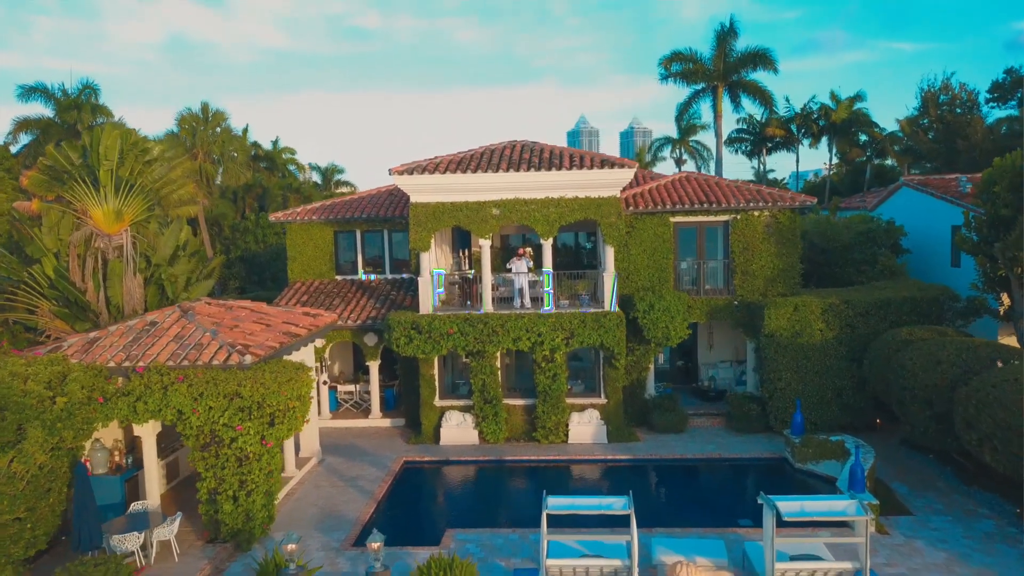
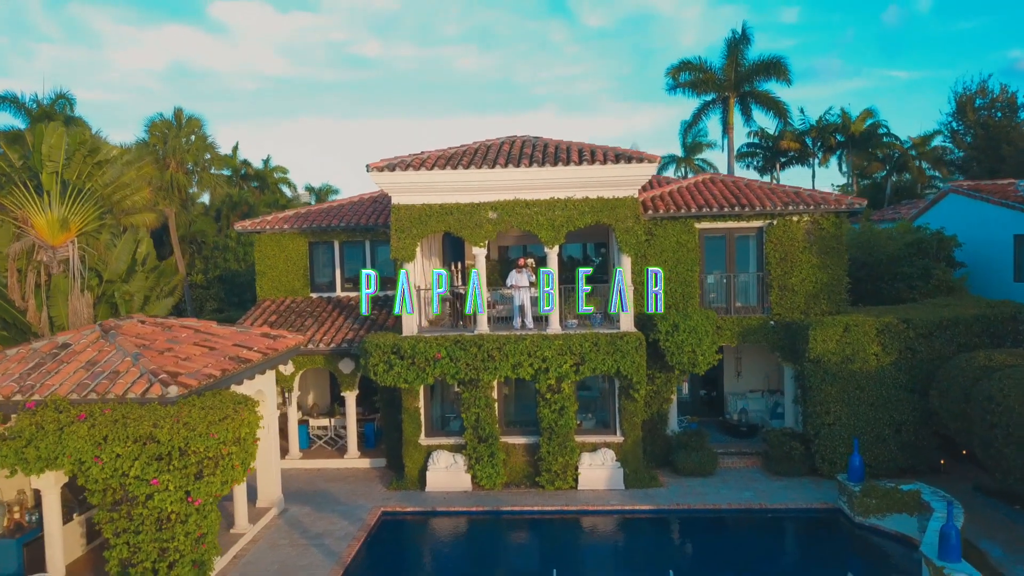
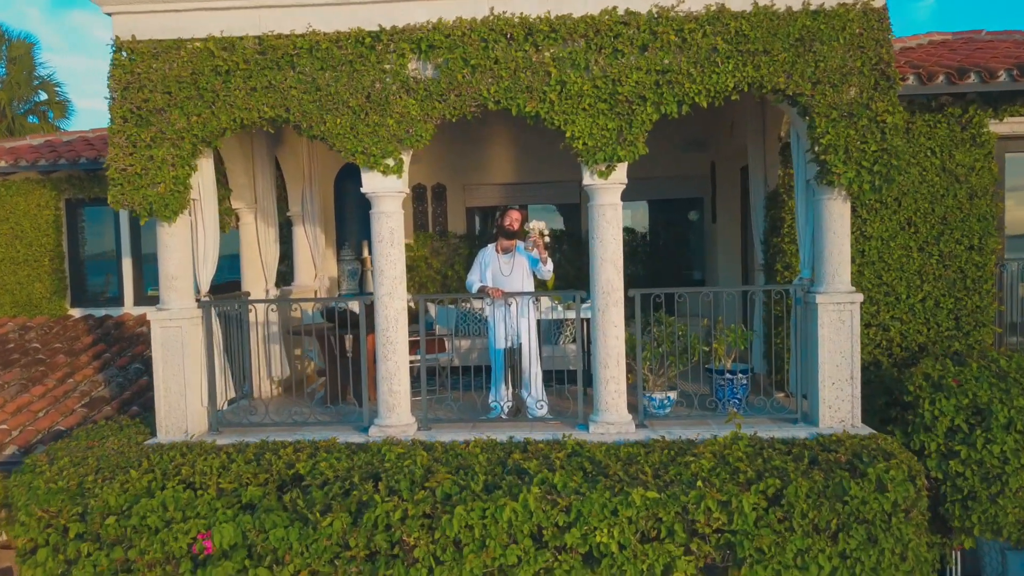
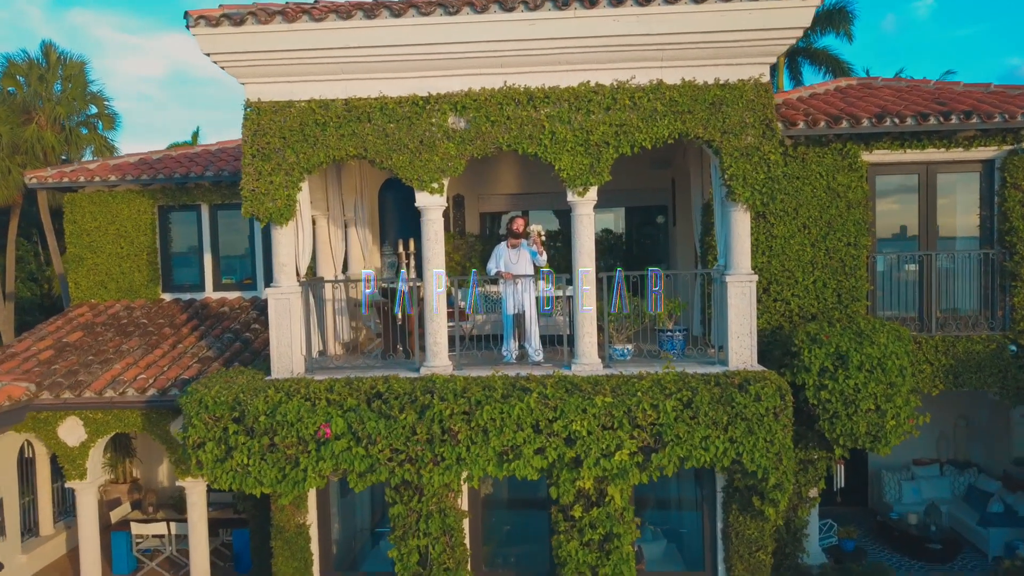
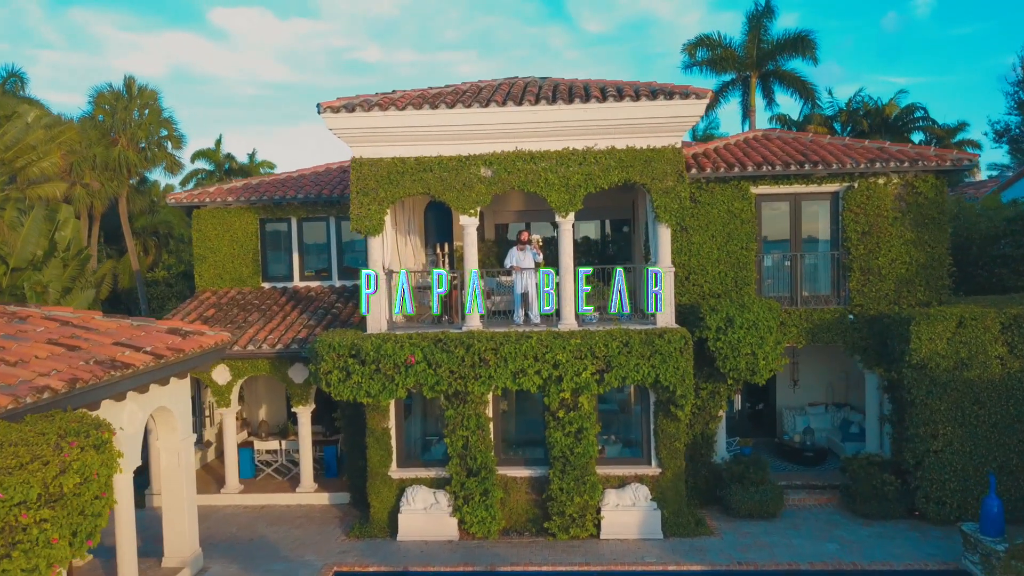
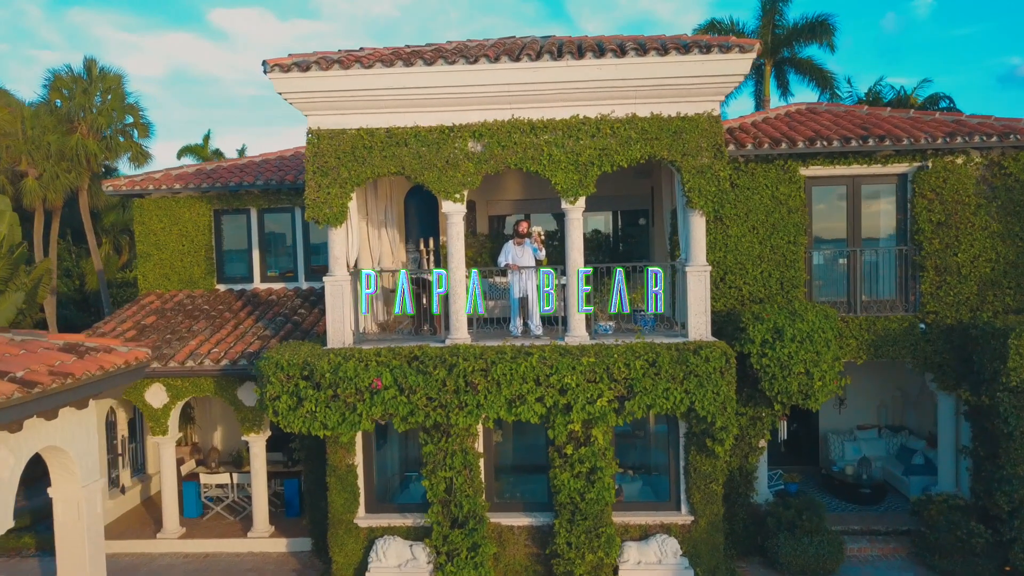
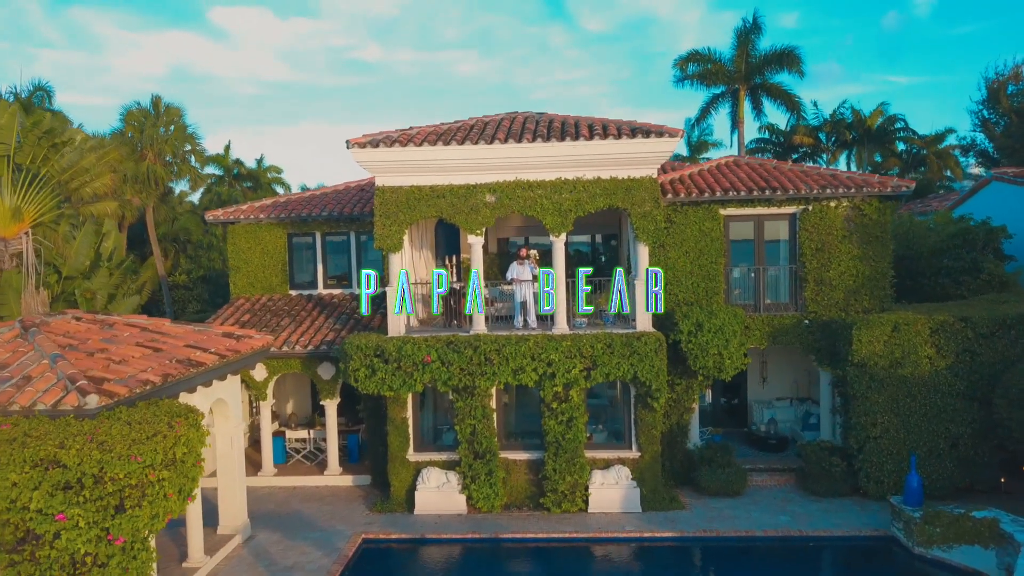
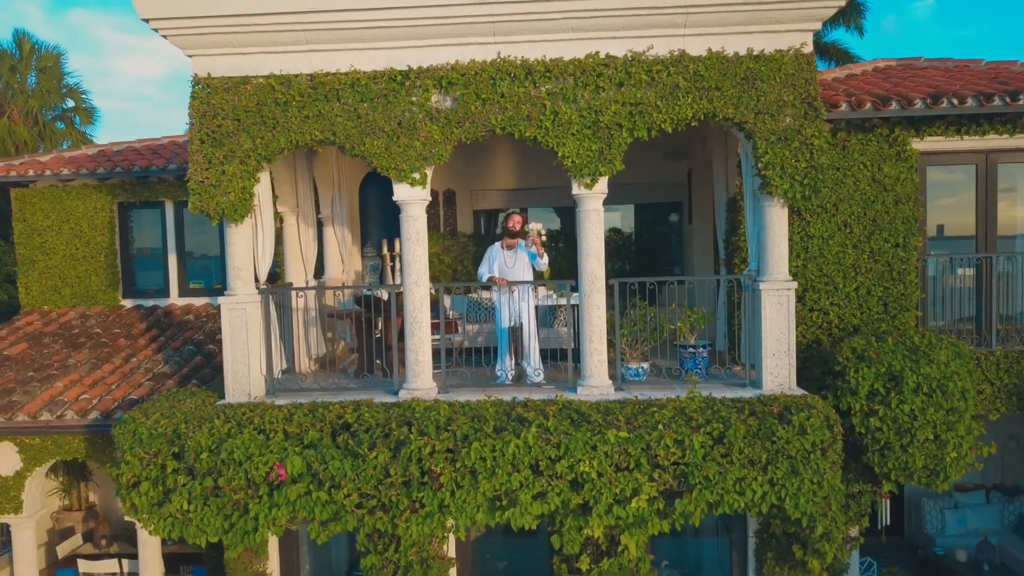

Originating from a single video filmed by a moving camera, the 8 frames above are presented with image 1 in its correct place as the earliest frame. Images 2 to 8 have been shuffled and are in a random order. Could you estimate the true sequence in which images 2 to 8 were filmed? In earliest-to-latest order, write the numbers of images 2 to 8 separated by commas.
2, 7, 5, 6, 4, 8, 3
